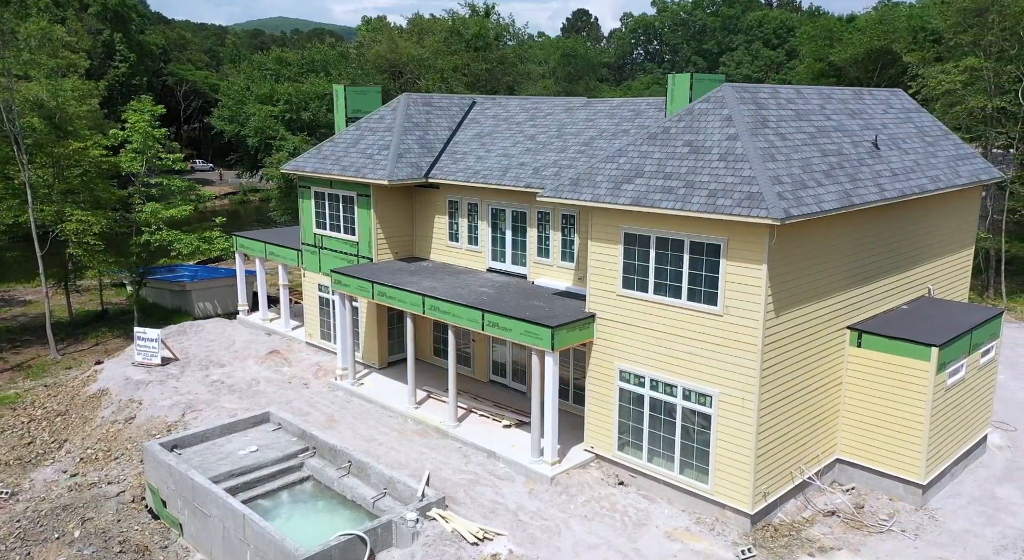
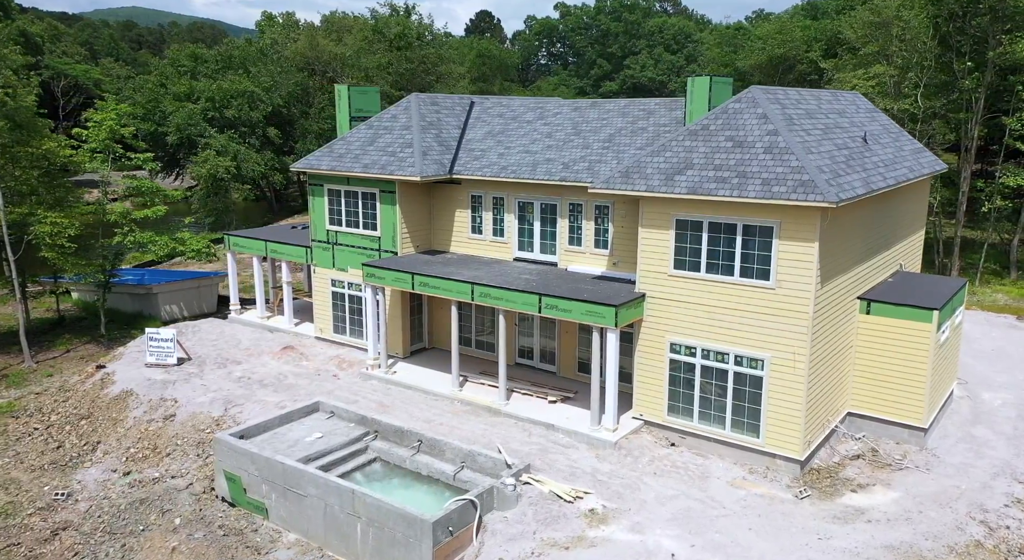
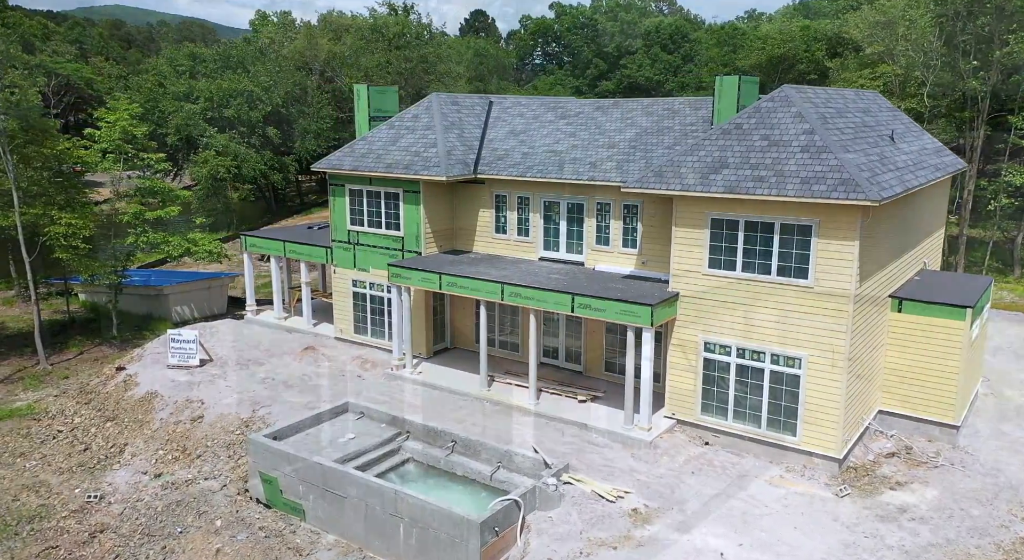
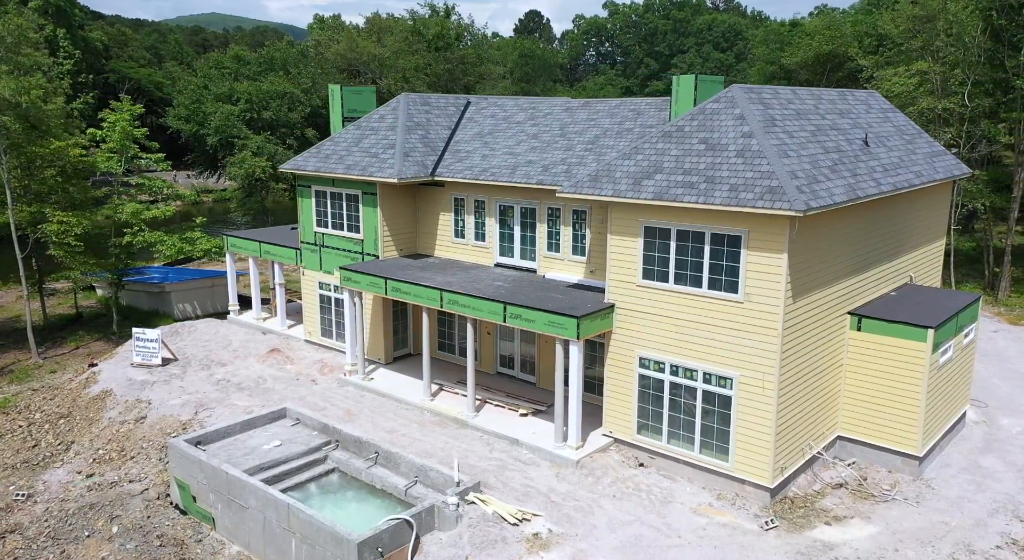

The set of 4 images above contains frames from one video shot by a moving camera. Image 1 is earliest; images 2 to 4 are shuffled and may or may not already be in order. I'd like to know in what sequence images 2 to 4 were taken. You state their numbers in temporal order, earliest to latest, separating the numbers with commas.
4, 2, 3
